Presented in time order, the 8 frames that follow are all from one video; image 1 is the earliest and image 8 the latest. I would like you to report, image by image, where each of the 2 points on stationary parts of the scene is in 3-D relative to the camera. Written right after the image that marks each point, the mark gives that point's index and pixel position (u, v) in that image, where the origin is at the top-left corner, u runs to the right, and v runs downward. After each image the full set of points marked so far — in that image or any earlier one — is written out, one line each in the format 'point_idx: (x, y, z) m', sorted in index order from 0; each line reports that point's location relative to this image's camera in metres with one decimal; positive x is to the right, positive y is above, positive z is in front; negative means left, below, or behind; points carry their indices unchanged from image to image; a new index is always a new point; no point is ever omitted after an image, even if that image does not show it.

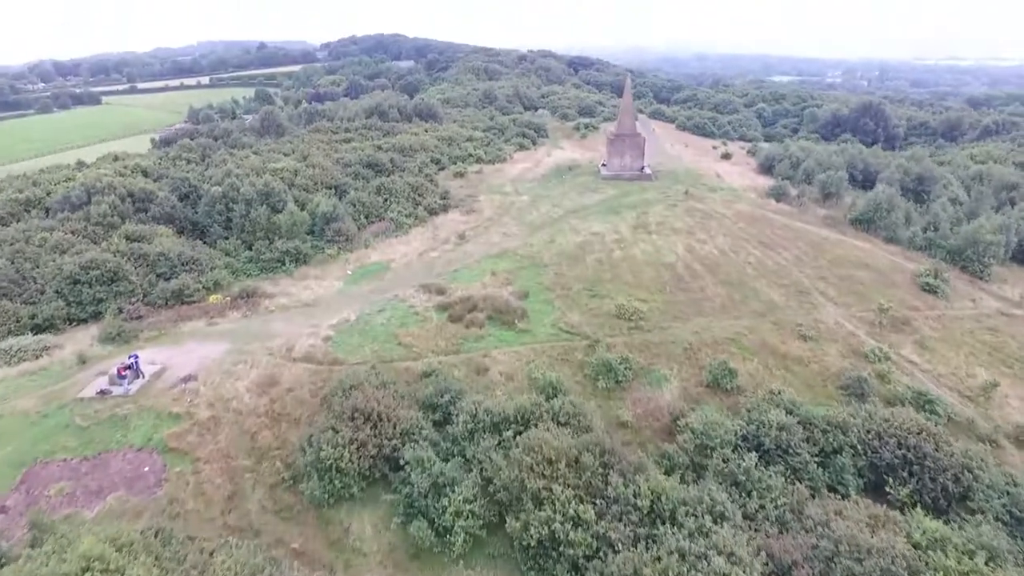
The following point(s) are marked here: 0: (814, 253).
0: (+9.8, +1.1, +20.0) m
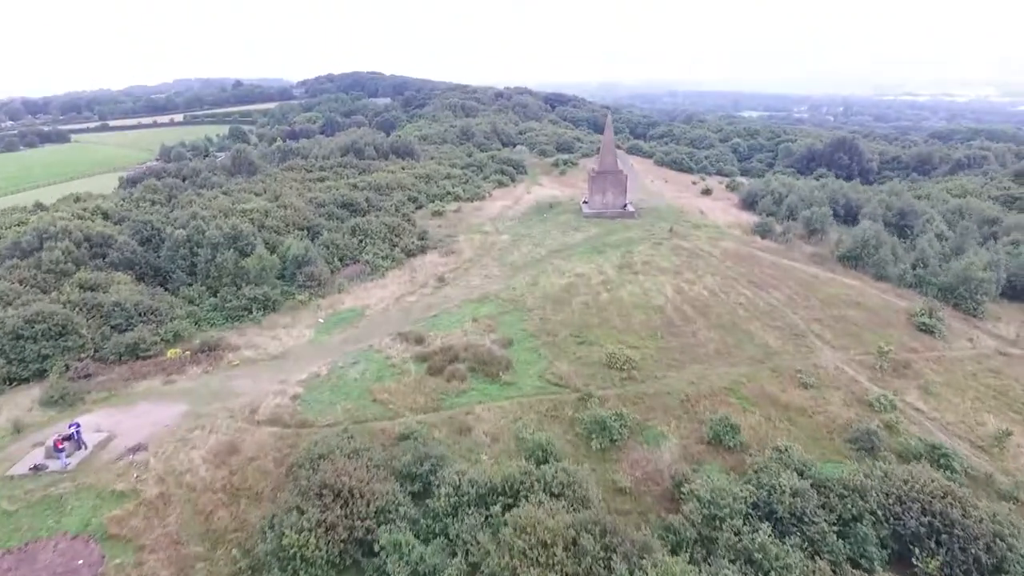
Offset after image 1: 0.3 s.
0: (+9.3, -0.1, +19.4) m
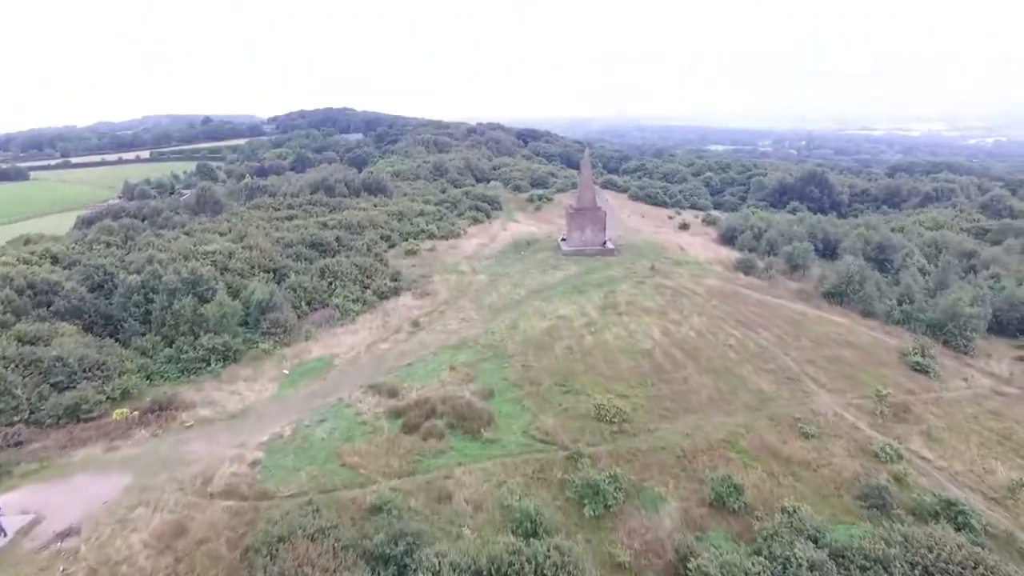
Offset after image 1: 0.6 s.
0: (+8.6, -1.3, +18.8) m
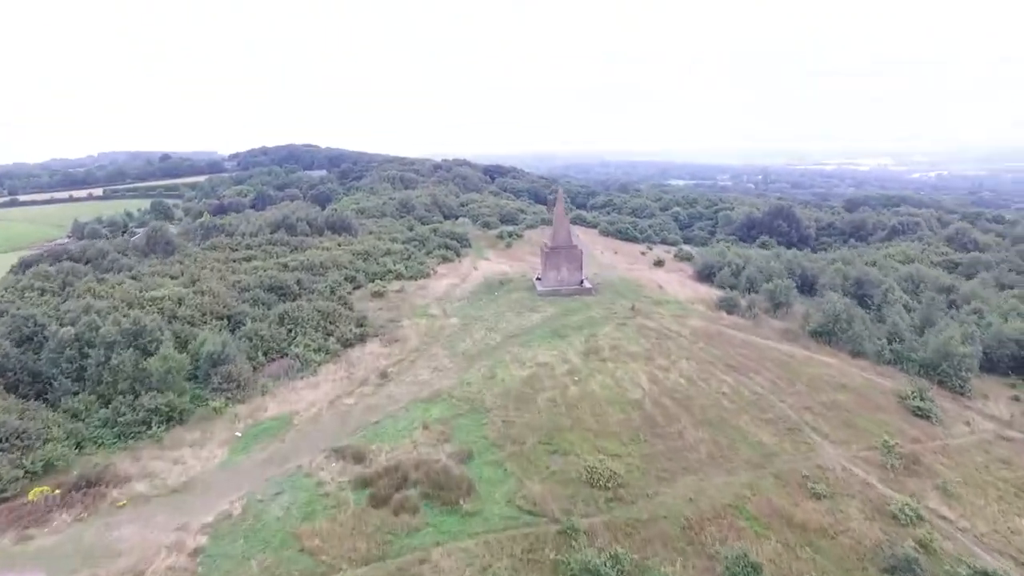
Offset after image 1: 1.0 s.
0: (+8.0, -2.5, +17.8) m
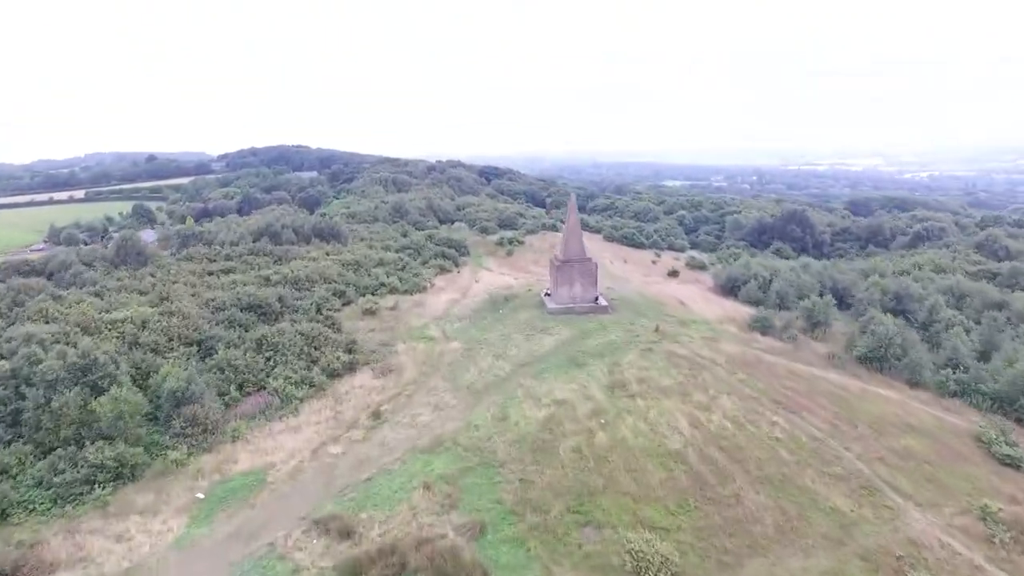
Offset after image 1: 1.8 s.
0: (+8.3, -3.2, +15.4) m
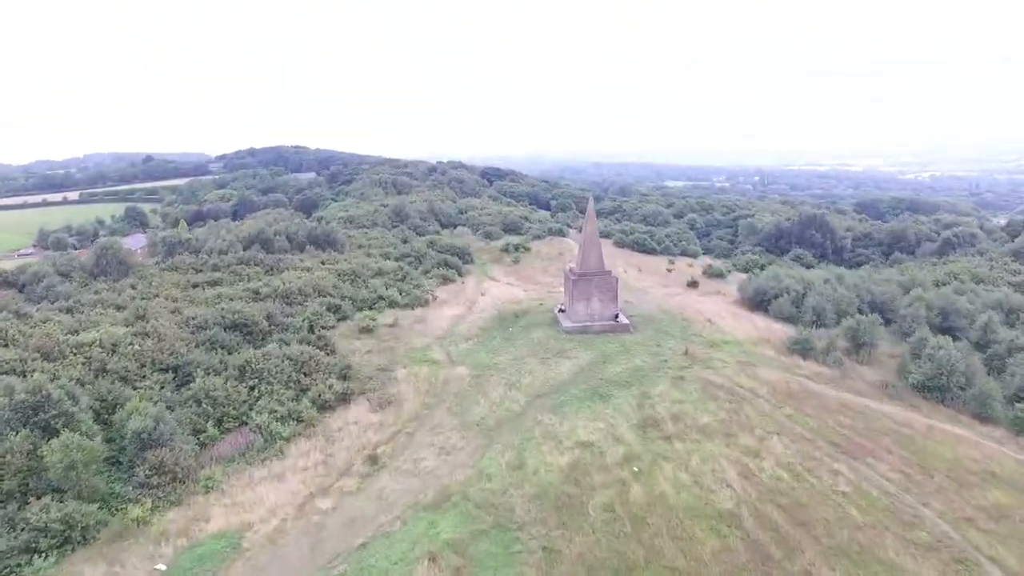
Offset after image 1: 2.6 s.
0: (+8.7, -3.7, +13.3) m
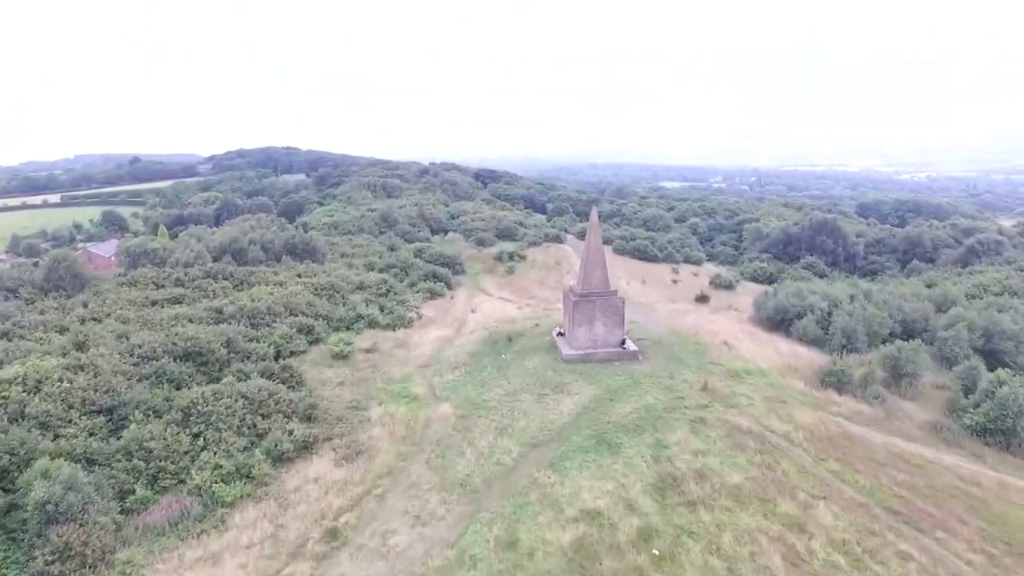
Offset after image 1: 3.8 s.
0: (+8.6, -4.3, +10.9) m
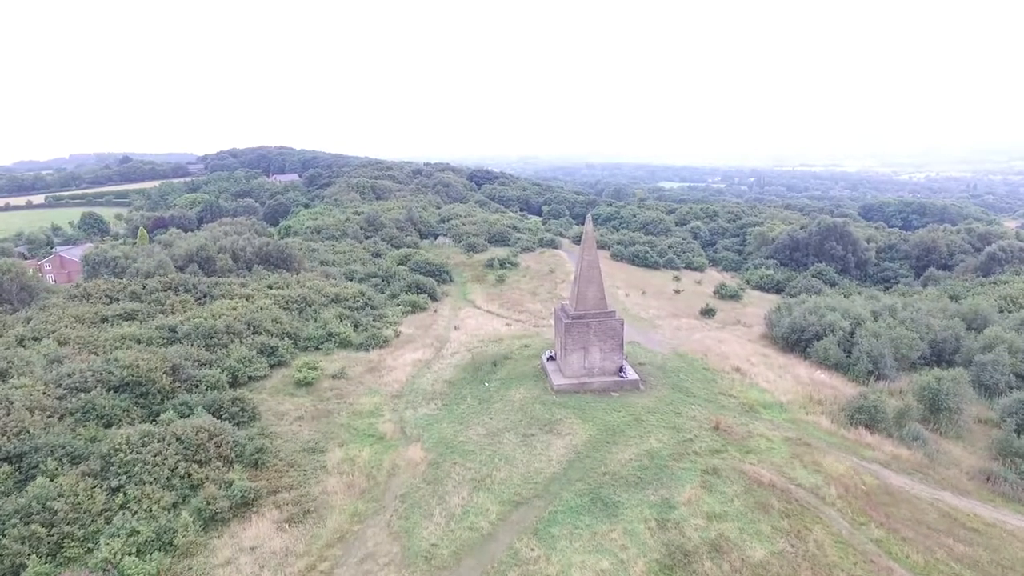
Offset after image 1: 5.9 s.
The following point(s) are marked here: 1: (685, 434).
0: (+8.2, -4.9, +8.7) m
1: (+3.8, -3.2, +13.5) m
